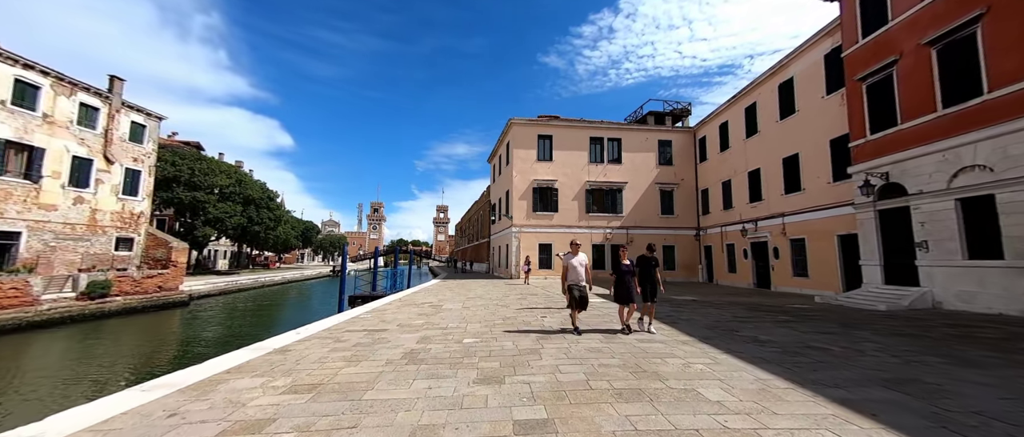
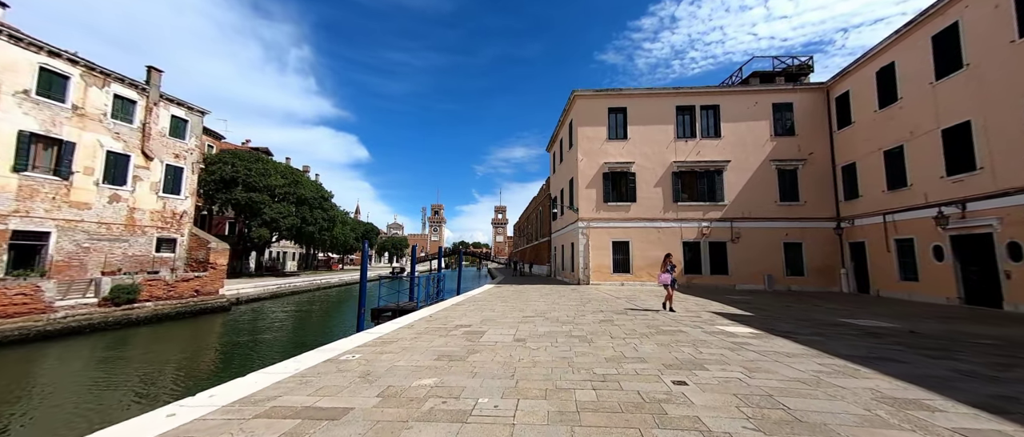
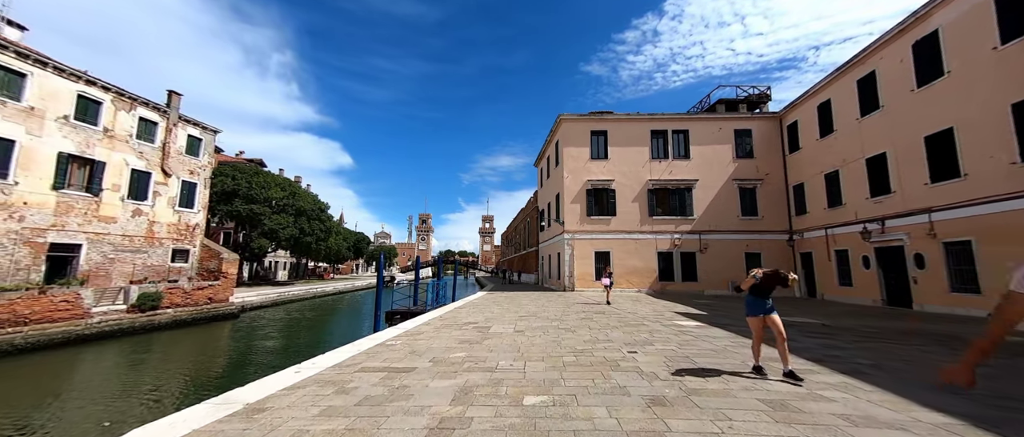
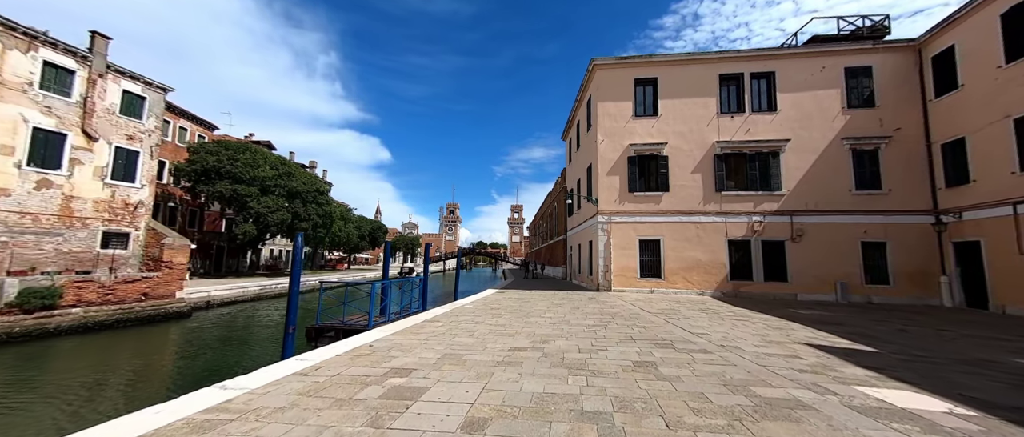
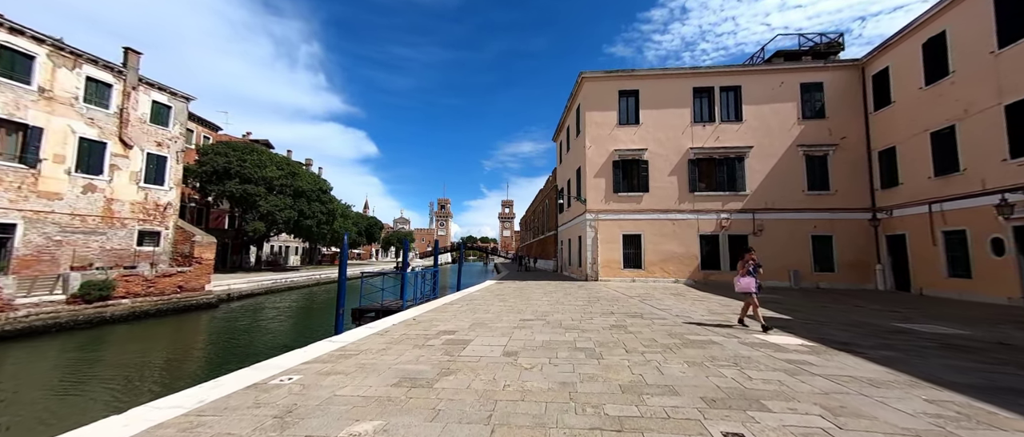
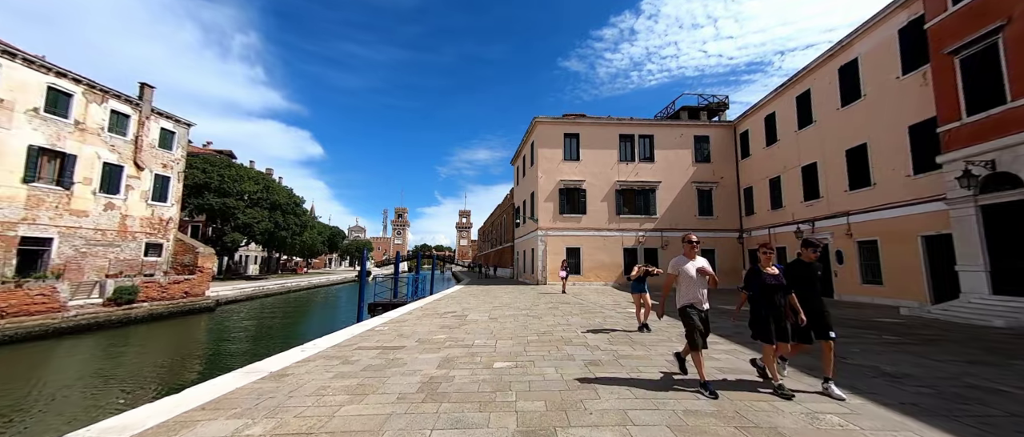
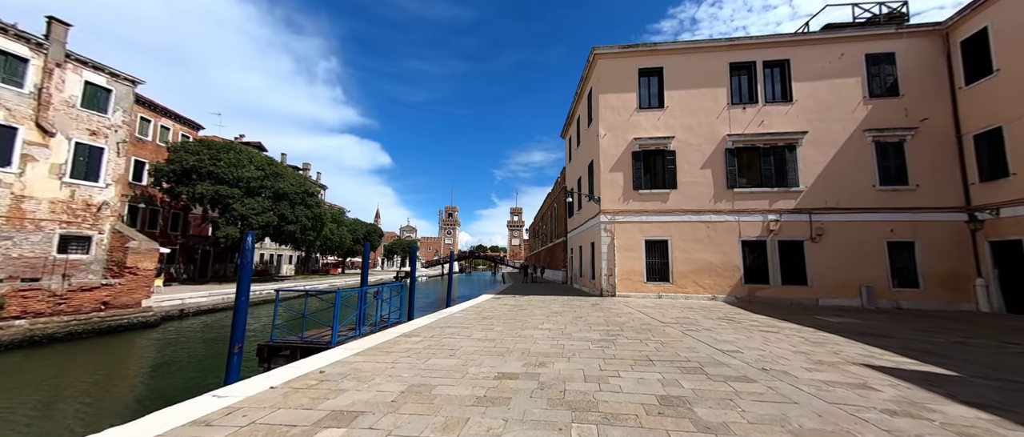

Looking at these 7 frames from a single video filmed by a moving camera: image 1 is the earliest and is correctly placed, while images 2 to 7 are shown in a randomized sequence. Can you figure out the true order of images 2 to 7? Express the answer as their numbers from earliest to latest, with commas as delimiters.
6, 3, 2, 5, 4, 7
